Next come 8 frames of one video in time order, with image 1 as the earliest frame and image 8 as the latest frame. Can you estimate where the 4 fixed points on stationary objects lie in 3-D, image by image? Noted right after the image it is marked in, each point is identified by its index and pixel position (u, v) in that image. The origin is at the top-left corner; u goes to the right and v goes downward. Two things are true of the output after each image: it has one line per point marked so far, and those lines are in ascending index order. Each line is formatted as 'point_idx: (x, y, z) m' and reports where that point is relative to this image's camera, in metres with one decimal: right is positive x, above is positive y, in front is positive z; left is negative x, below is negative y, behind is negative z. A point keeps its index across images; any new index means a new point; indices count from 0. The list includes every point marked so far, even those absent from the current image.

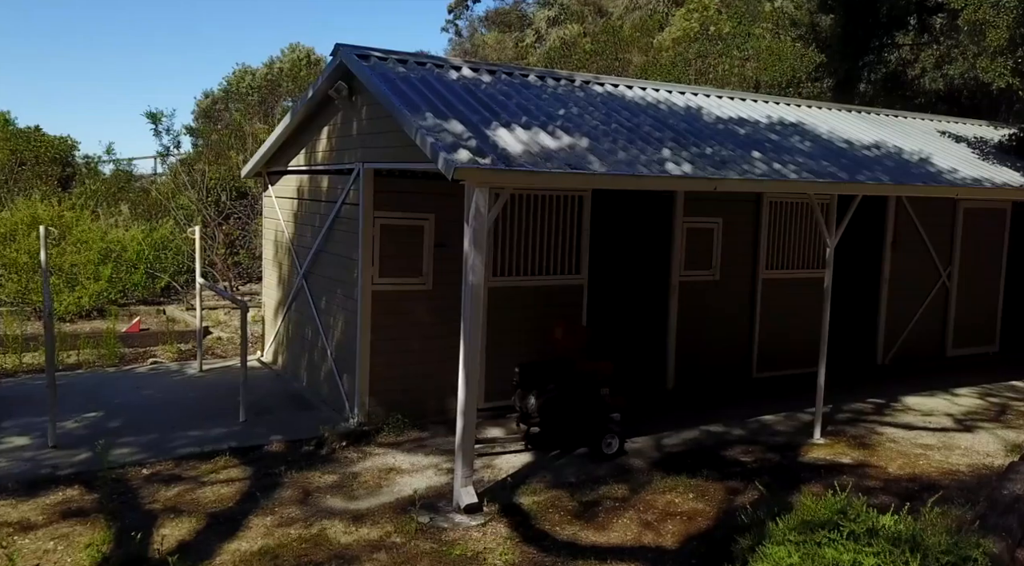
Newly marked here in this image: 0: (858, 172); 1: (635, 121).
0: (+2.8, +0.9, +7.1) m
1: (+1.0, +1.3, +6.9) m
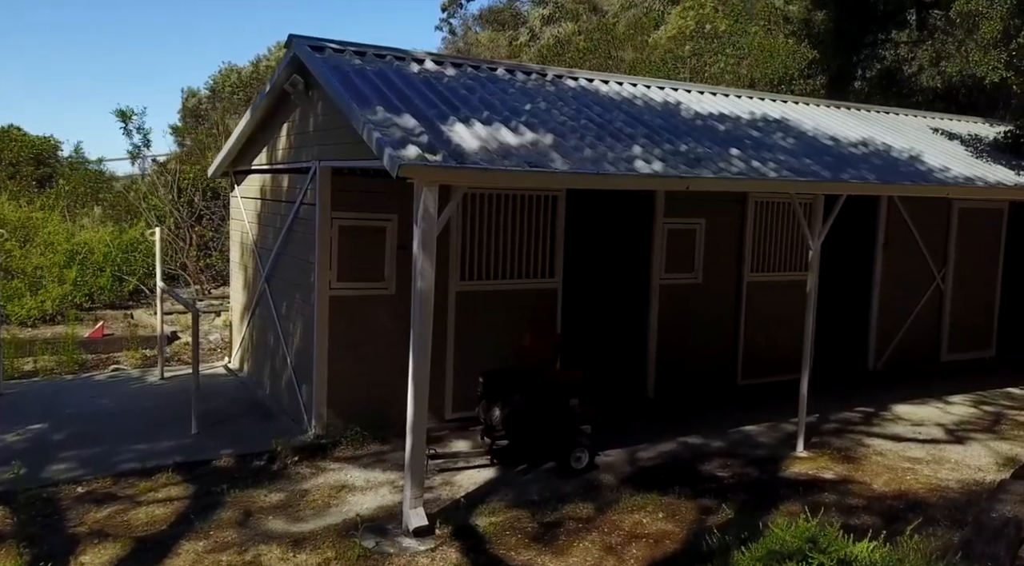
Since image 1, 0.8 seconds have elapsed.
0: (+2.6, +0.9, +6.7) m
1: (+0.7, +1.3, +6.6) m
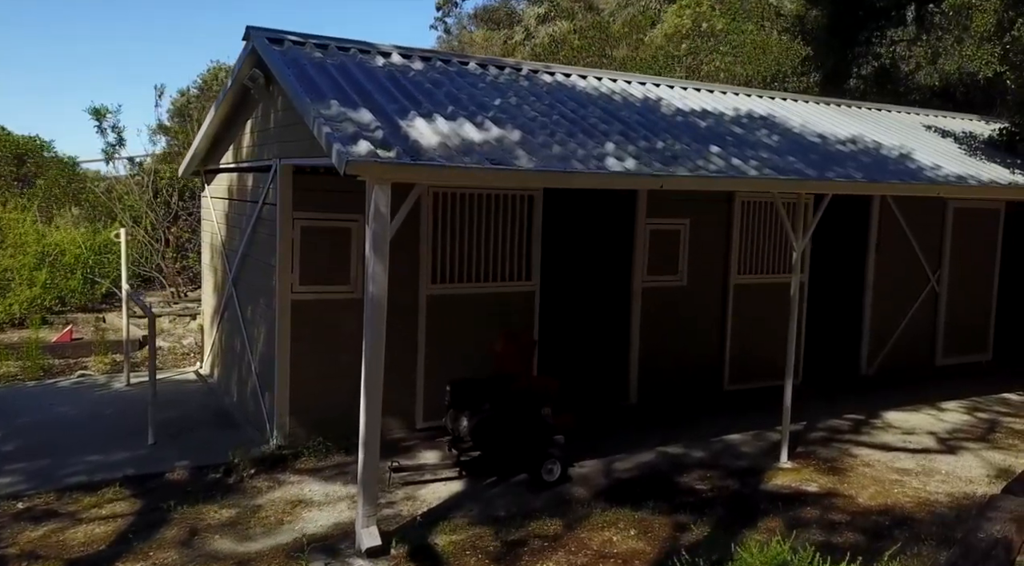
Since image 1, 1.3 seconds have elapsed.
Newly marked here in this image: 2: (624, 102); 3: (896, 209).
0: (+2.4, +0.8, +6.4) m
1: (+0.5, +1.2, +6.3) m
2: (+0.9, +1.5, +7.0) m
3: (+4.4, +0.9, +9.9) m
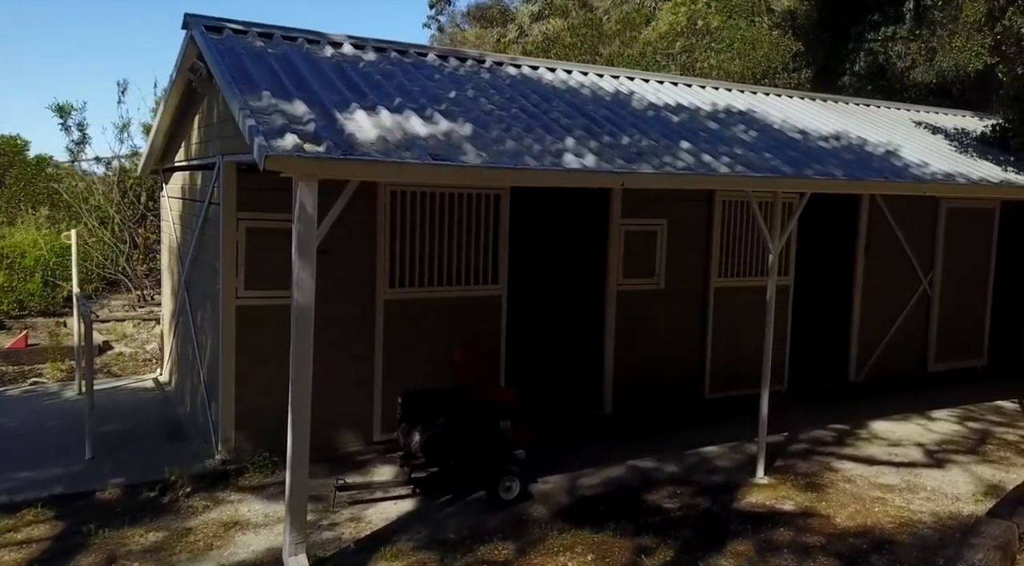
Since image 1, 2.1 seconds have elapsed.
0: (+2.1, +0.8, +6.0) m
1: (+0.2, +1.2, +5.9) m
2: (+0.6, +1.4, +6.6) m
3: (+4.1, +0.8, +9.5) m
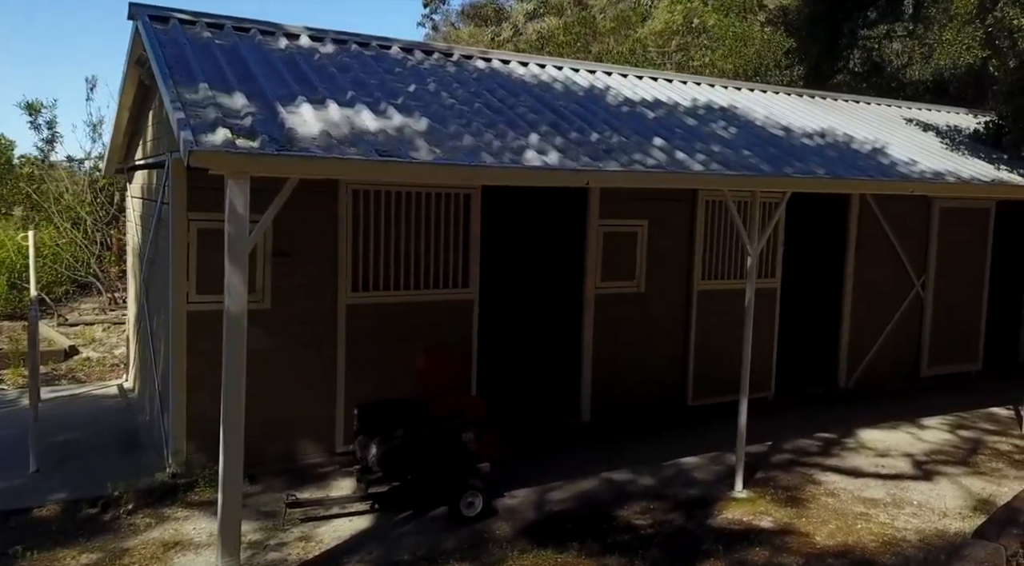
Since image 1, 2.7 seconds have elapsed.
0: (+1.8, +0.8, +5.8) m
1: (0.0, +1.2, +5.6) m
2: (+0.4, +1.4, +6.3) m
3: (+3.9, +0.8, +9.2) m
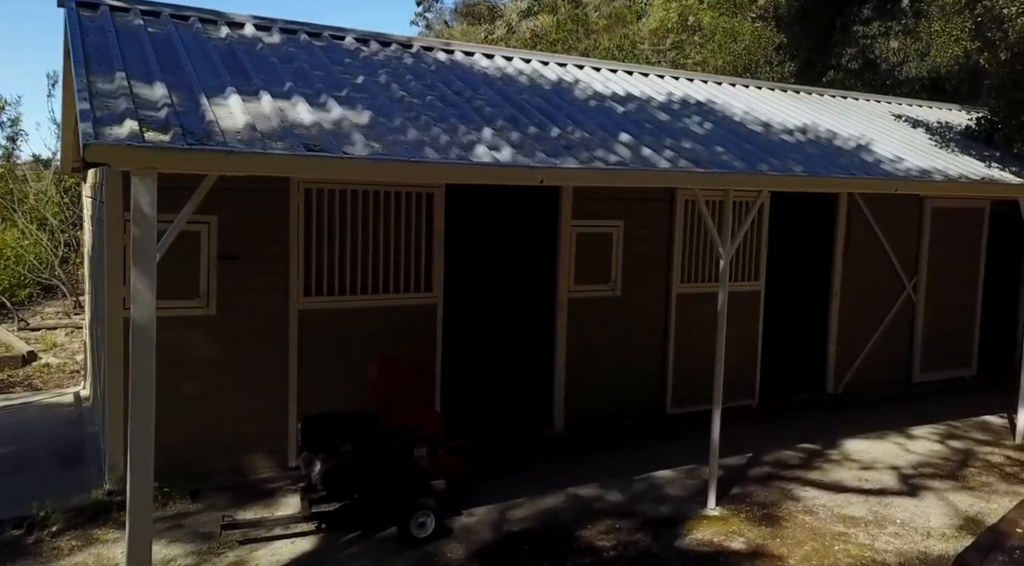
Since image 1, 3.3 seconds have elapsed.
0: (+1.6, +0.8, +5.4) m
1: (-0.3, +1.1, +5.3) m
2: (+0.1, +1.4, +6.0) m
3: (+3.6, +0.8, +8.9) m
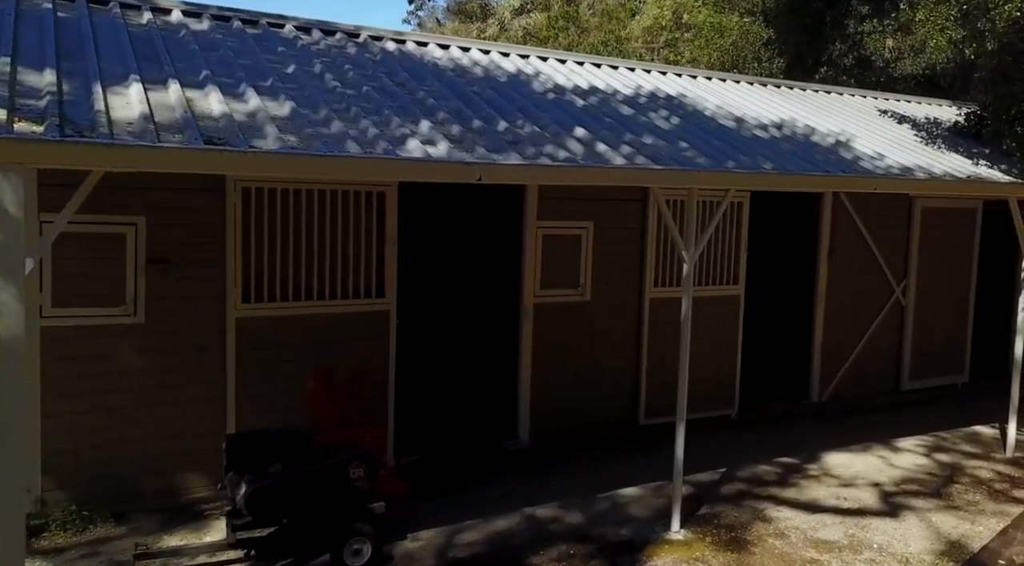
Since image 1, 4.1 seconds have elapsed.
0: (+1.3, +0.7, +5.0) m
1: (-0.6, +1.1, +4.9) m
2: (-0.2, +1.3, +5.6) m
3: (+3.3, +0.7, +8.5) m
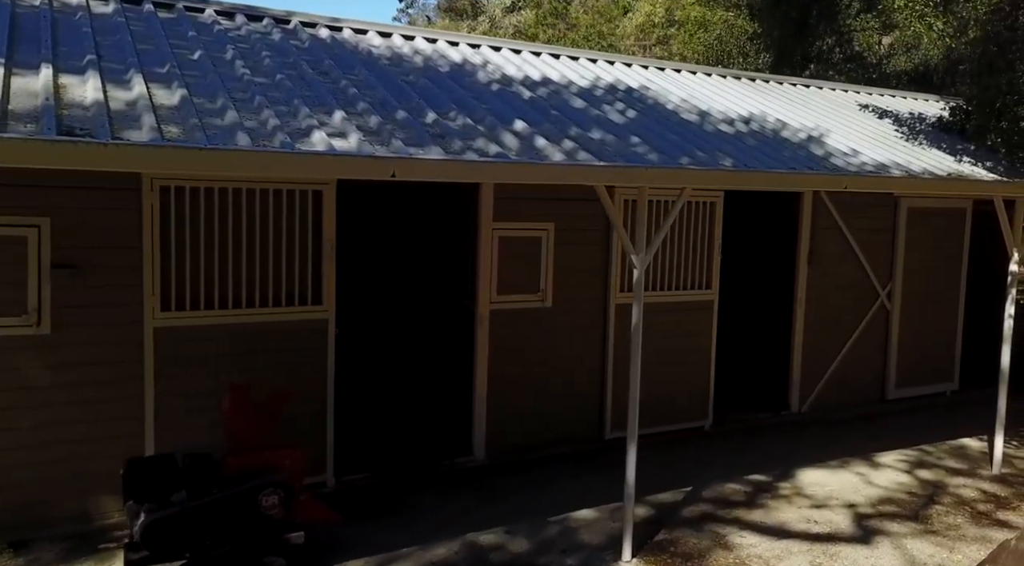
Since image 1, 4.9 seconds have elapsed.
0: (+0.9, +0.7, +4.6) m
1: (-0.9, +1.1, +4.5) m
2: (-0.5, +1.3, +5.2) m
3: (+3.0, +0.7, +8.1) m
